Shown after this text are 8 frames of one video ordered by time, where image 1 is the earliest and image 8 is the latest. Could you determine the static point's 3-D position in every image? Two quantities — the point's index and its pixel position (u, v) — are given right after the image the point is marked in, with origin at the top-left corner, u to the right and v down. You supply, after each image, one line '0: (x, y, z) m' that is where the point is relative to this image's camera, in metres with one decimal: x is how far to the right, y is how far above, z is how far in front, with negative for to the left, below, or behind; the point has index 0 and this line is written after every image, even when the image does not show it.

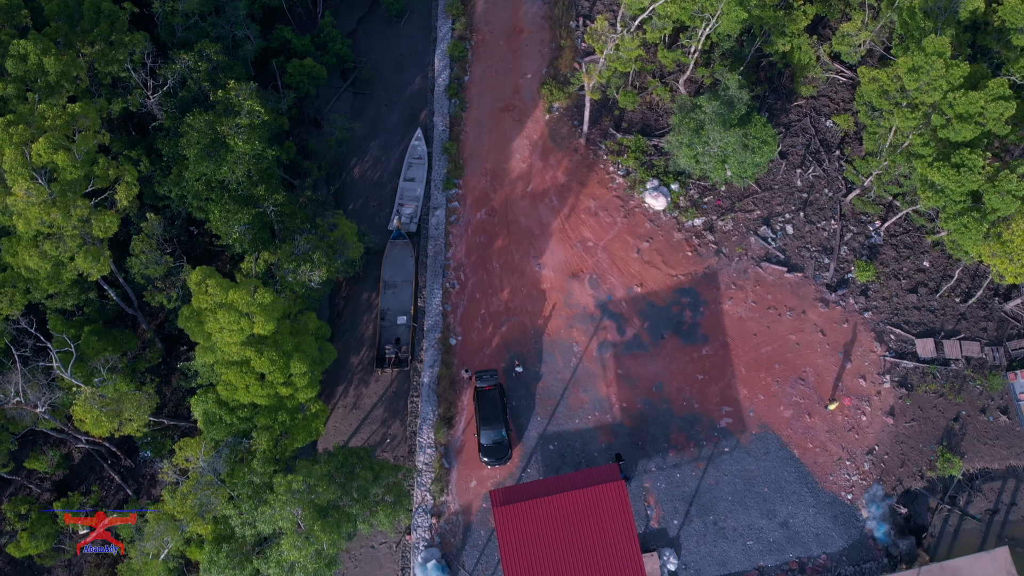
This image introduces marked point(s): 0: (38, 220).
0: (-11.4, +1.7, +19.8) m
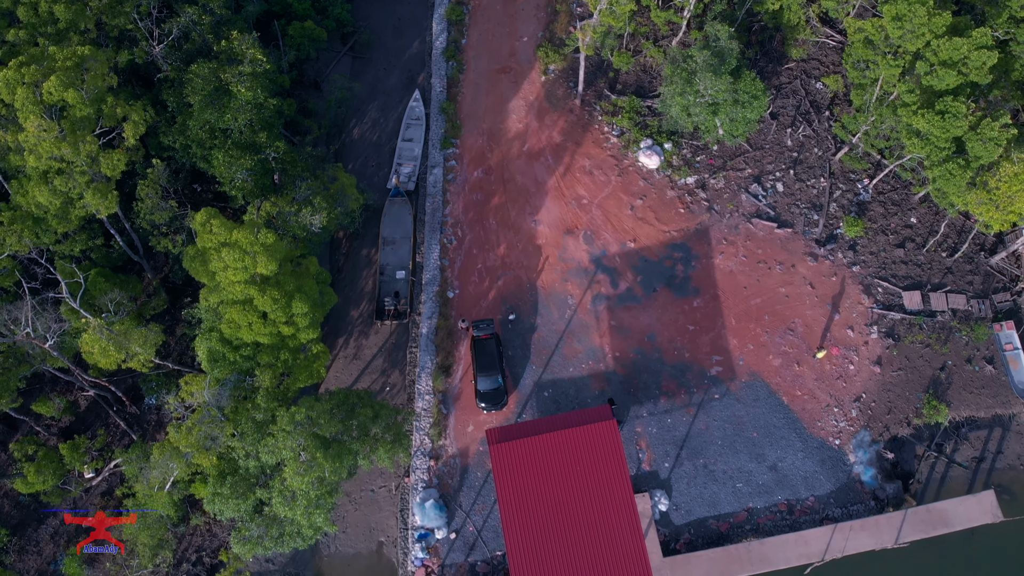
0: (-11.6, +3.4, +20.5) m
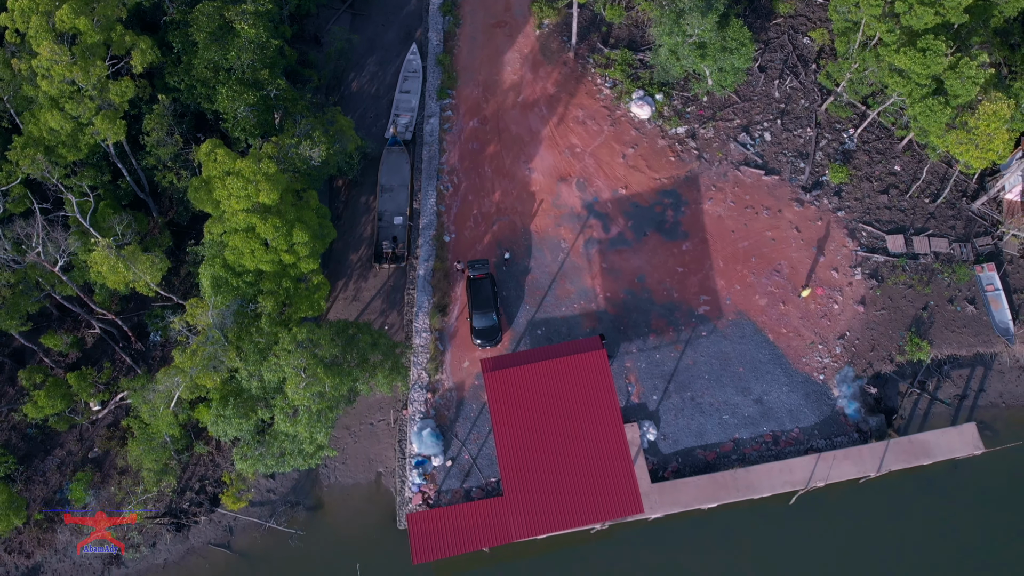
0: (-11.8, +5.5, +21.4) m
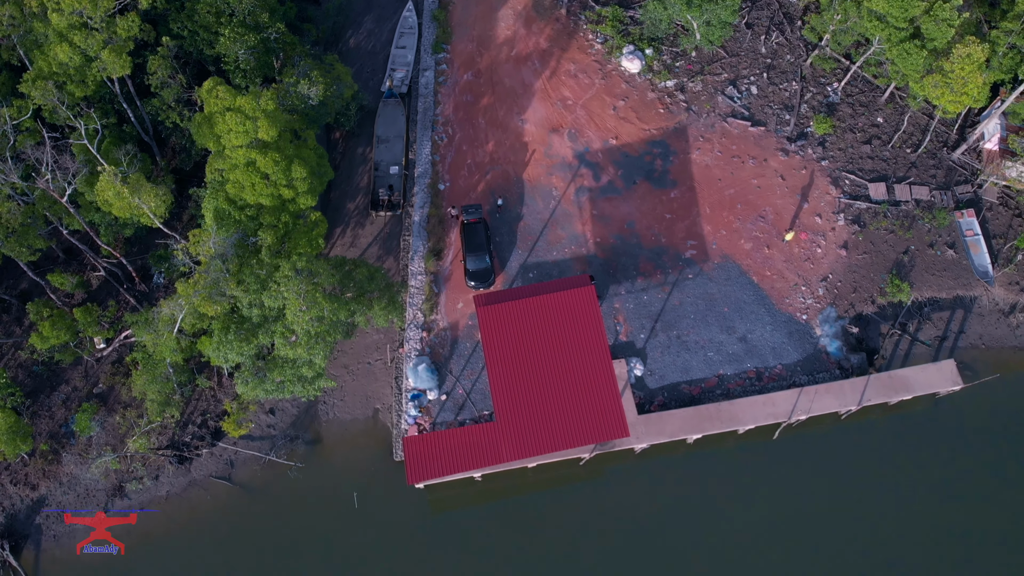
0: (-12.1, +7.6, +22.3) m
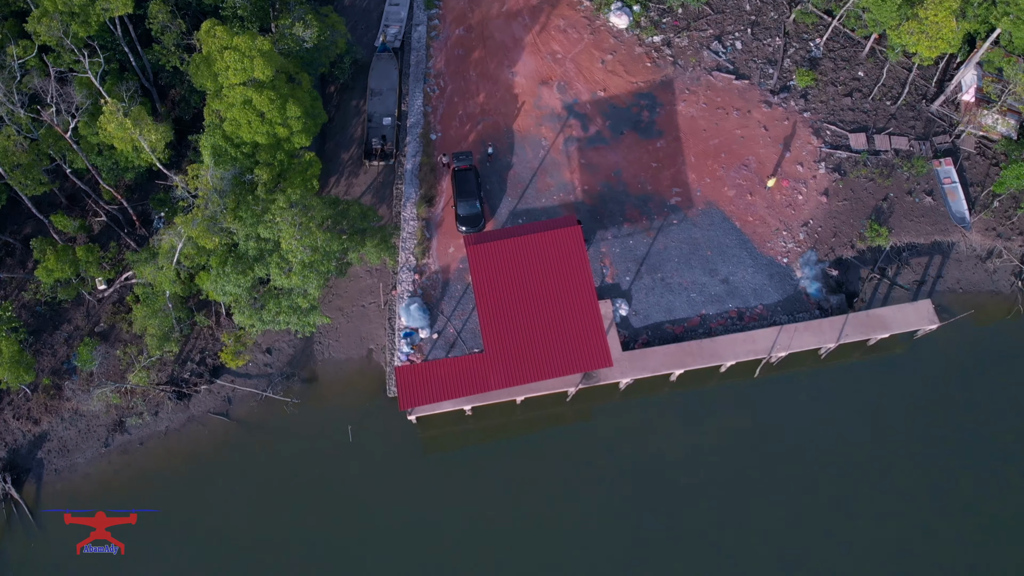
0: (-12.4, +9.6, +23.2) m
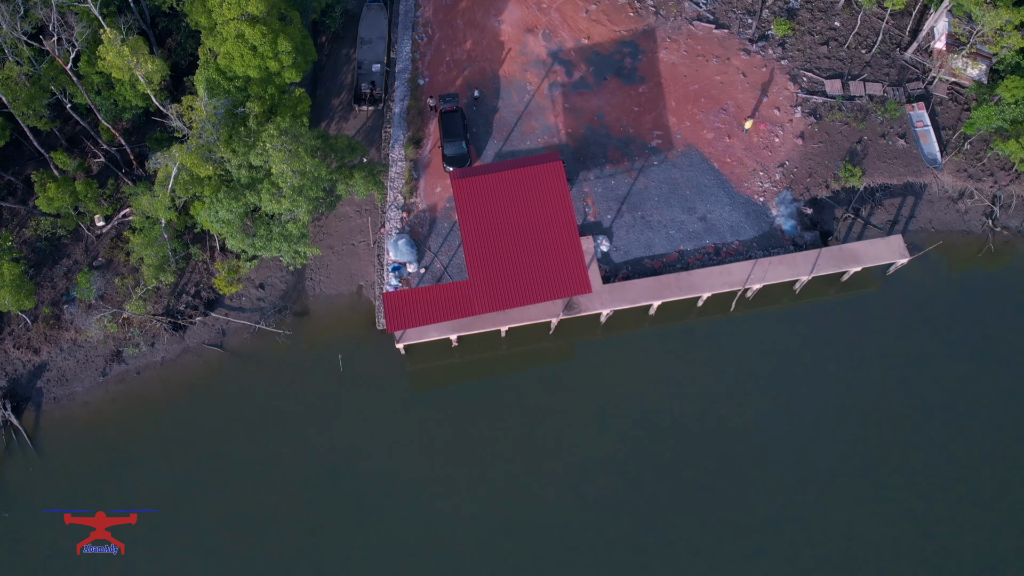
0: (-13.0, +12.0, +24.2) m
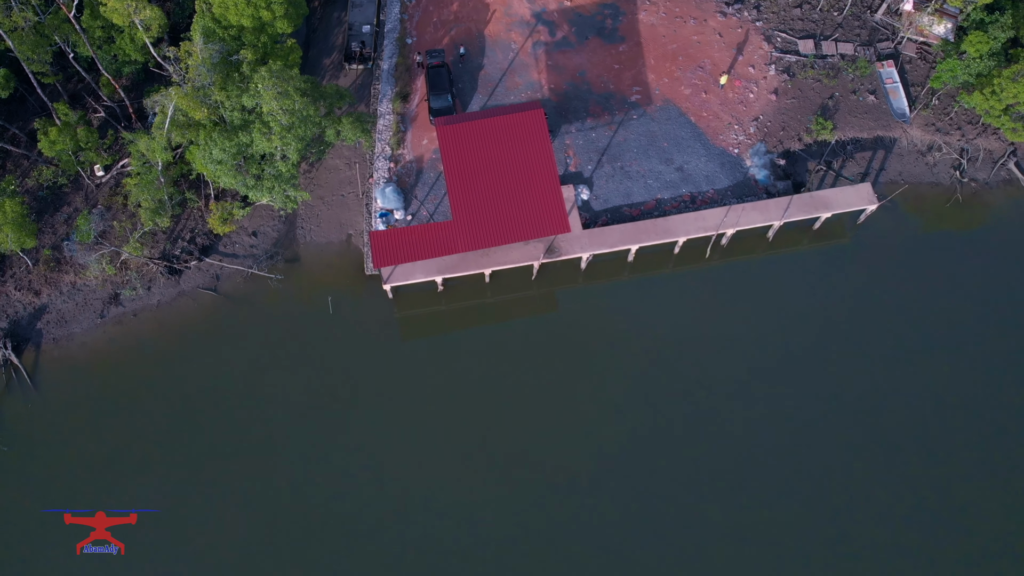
0: (-13.6, +14.2, +25.6) m
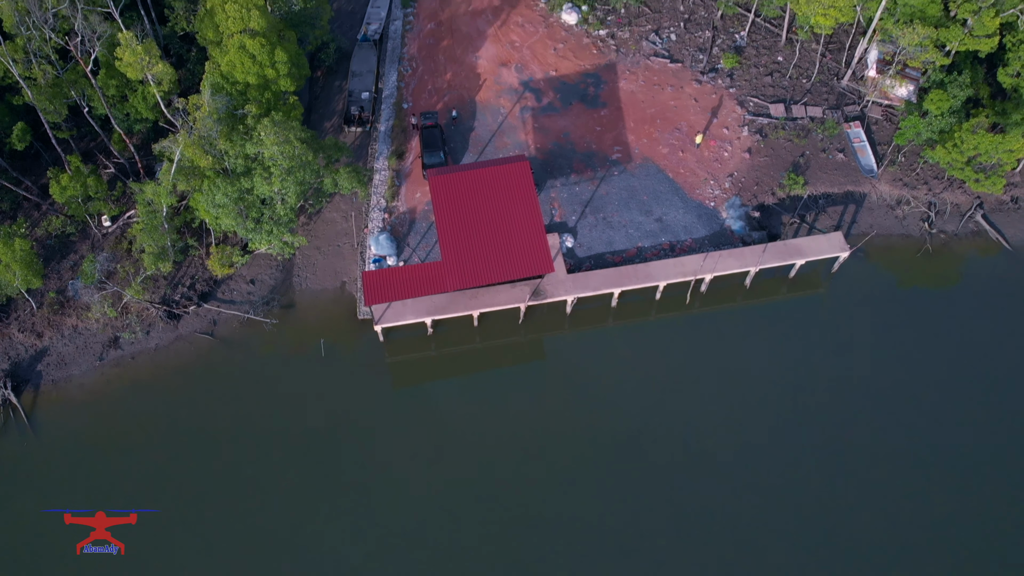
0: (-14.2, +13.0, +28.5) m
